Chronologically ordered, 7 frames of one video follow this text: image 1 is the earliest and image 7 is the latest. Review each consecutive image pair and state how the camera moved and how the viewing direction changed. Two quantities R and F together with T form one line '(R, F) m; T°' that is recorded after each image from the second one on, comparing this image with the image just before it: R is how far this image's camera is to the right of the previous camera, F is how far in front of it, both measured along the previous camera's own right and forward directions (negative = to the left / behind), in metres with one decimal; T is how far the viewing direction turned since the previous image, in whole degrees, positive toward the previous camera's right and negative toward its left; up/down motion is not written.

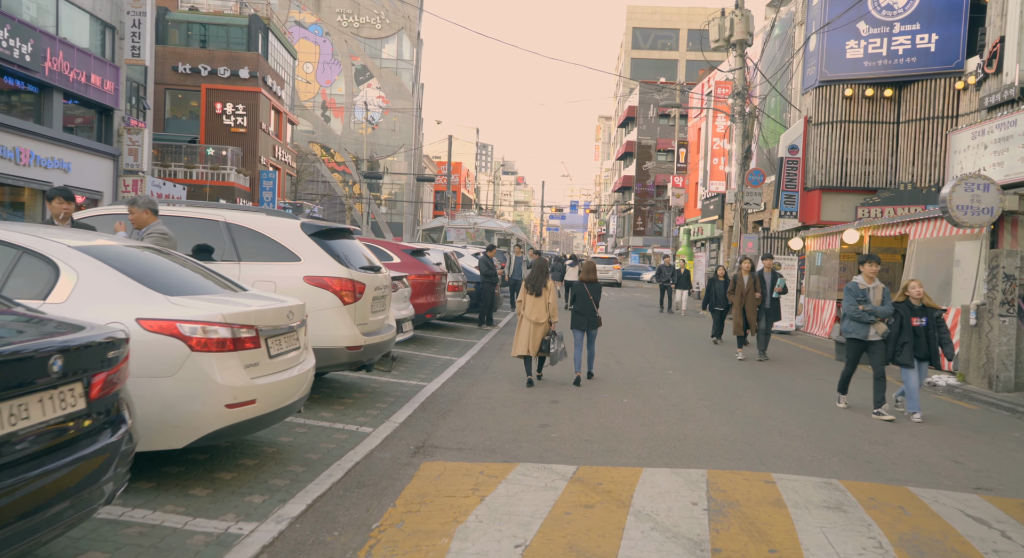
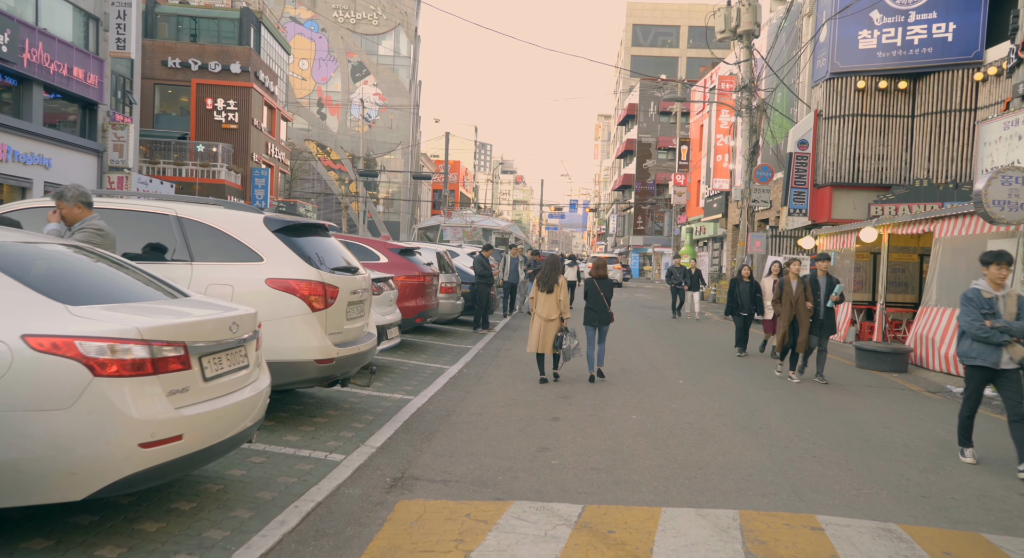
(0.0, +0.9) m; 0°
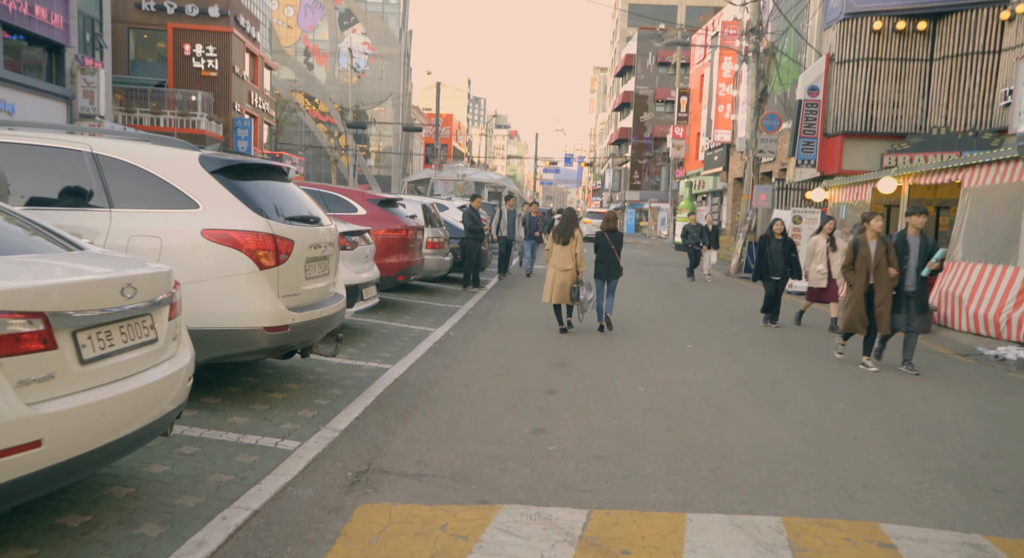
(0.0, +1.0) m; 0°
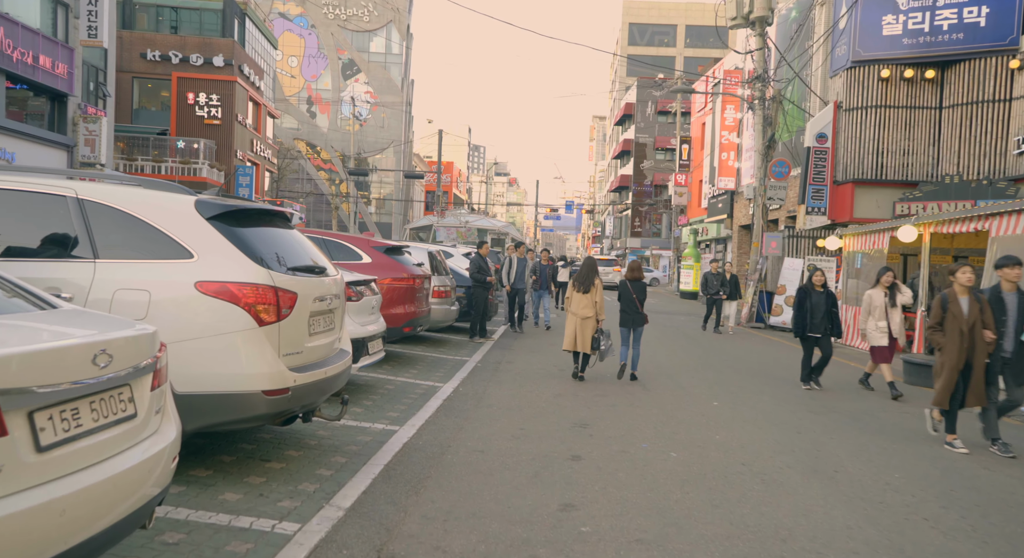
(-0.2, +0.5) m; 0°
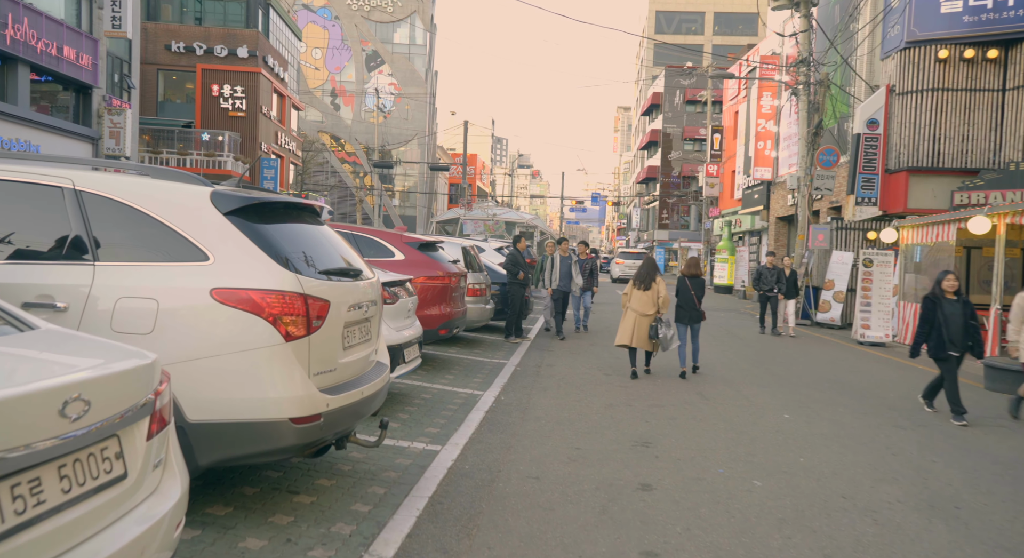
(-0.3, +0.8) m; -2°
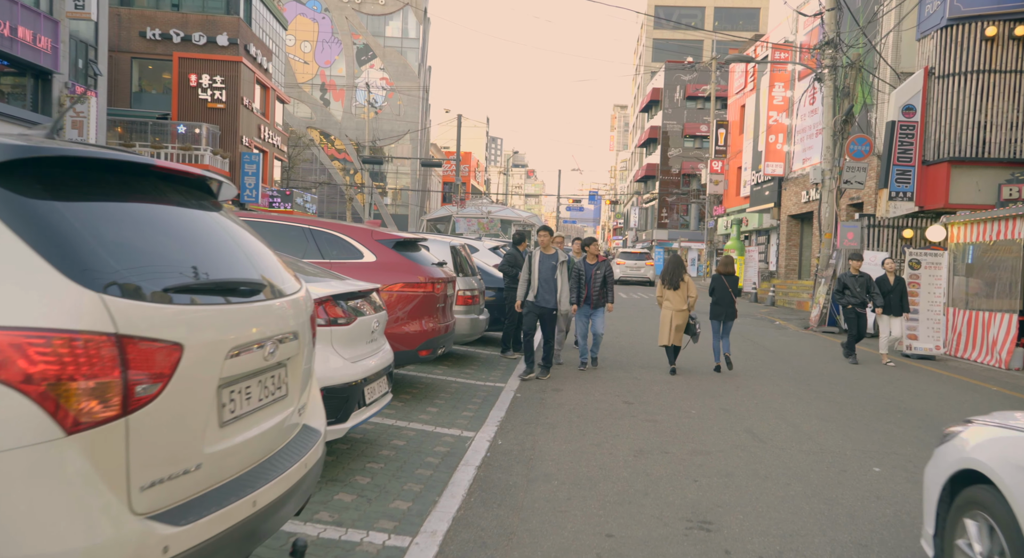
(0.0, +1.9) m; 0°
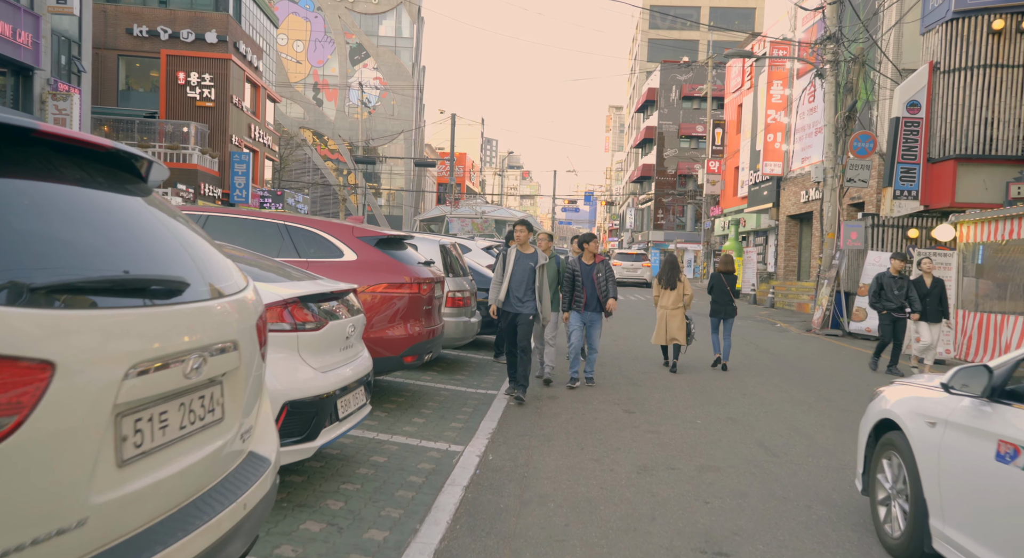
(0.0, +0.5) m; 0°
